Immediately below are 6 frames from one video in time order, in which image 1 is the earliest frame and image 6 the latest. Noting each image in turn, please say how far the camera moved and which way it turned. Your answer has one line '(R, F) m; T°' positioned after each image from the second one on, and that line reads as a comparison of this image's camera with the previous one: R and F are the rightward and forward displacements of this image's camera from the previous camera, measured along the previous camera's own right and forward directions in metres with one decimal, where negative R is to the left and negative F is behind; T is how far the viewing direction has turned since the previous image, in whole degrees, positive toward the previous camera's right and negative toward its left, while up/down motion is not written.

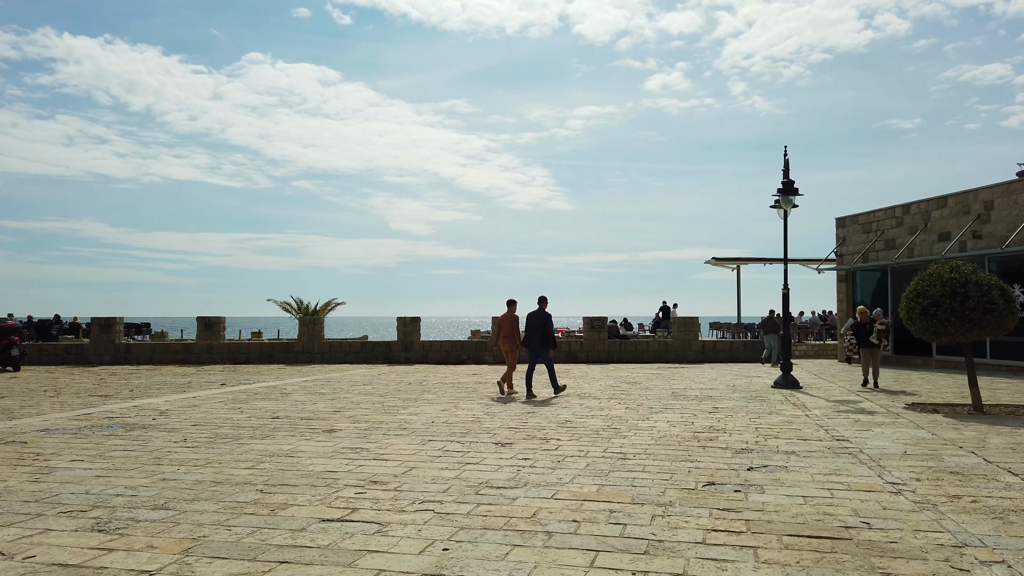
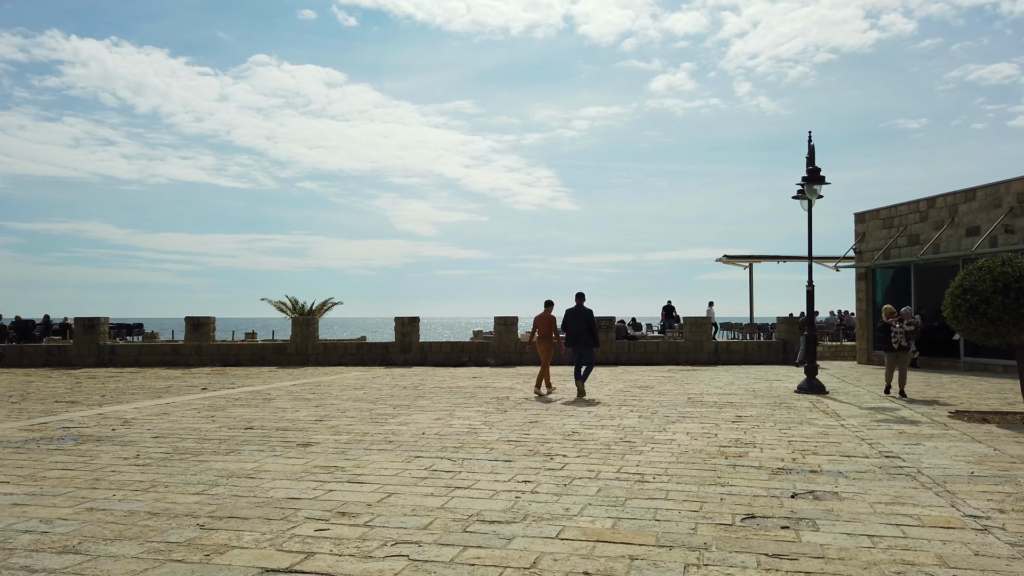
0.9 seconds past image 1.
(+0.1, +1.0) m; 0°
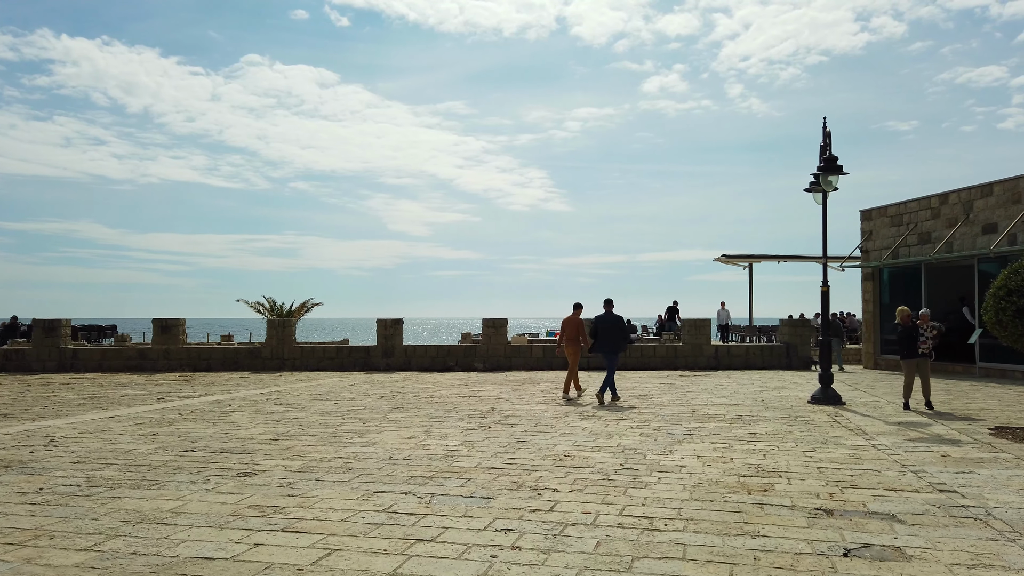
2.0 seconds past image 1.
(+0.1, +1.2) m; +1°
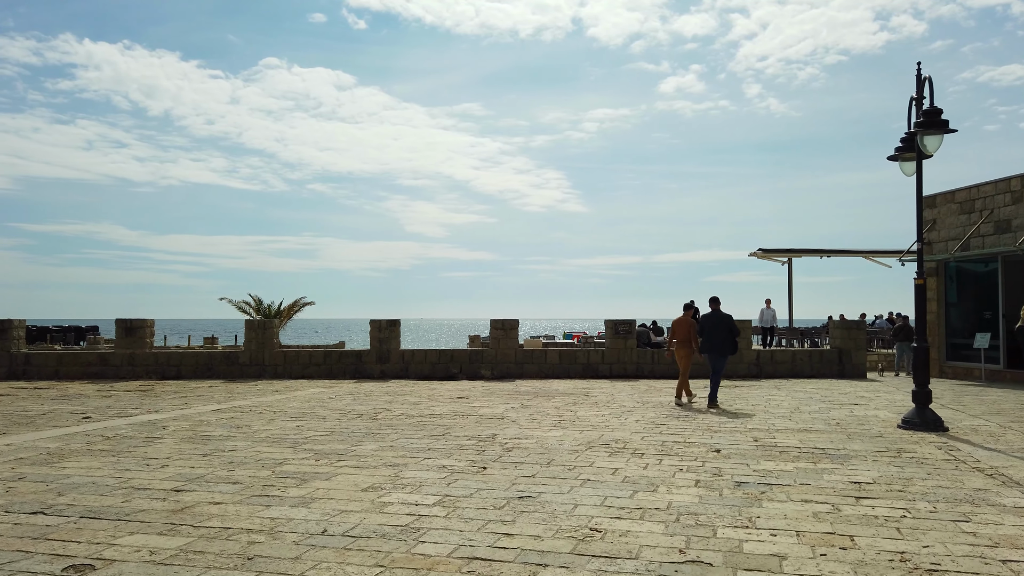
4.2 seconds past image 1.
(+0.1, +2.4) m; -1°
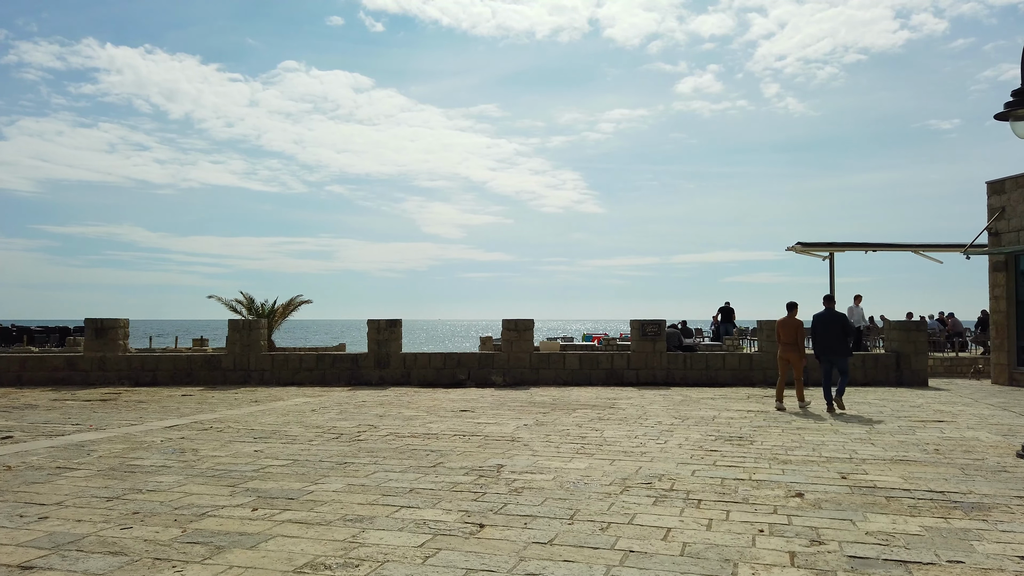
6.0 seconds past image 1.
(+0.1, +1.9) m; -1°
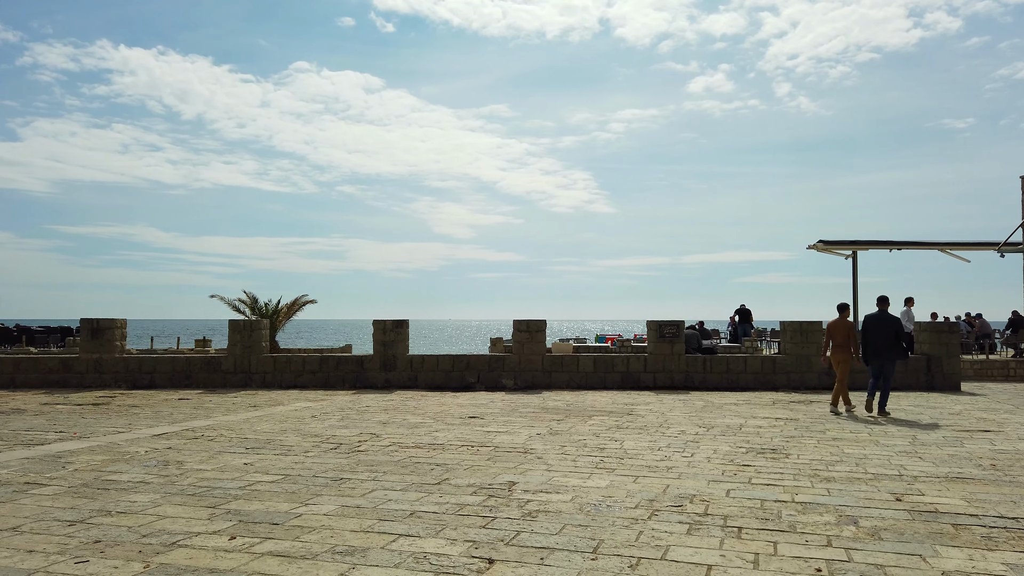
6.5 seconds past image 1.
(0.0, +0.6) m; -1°
